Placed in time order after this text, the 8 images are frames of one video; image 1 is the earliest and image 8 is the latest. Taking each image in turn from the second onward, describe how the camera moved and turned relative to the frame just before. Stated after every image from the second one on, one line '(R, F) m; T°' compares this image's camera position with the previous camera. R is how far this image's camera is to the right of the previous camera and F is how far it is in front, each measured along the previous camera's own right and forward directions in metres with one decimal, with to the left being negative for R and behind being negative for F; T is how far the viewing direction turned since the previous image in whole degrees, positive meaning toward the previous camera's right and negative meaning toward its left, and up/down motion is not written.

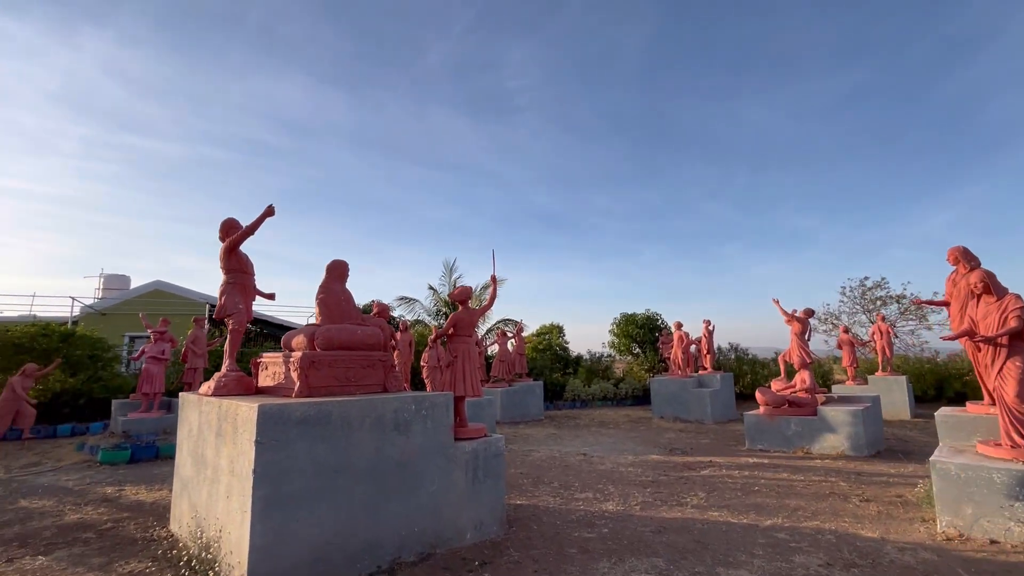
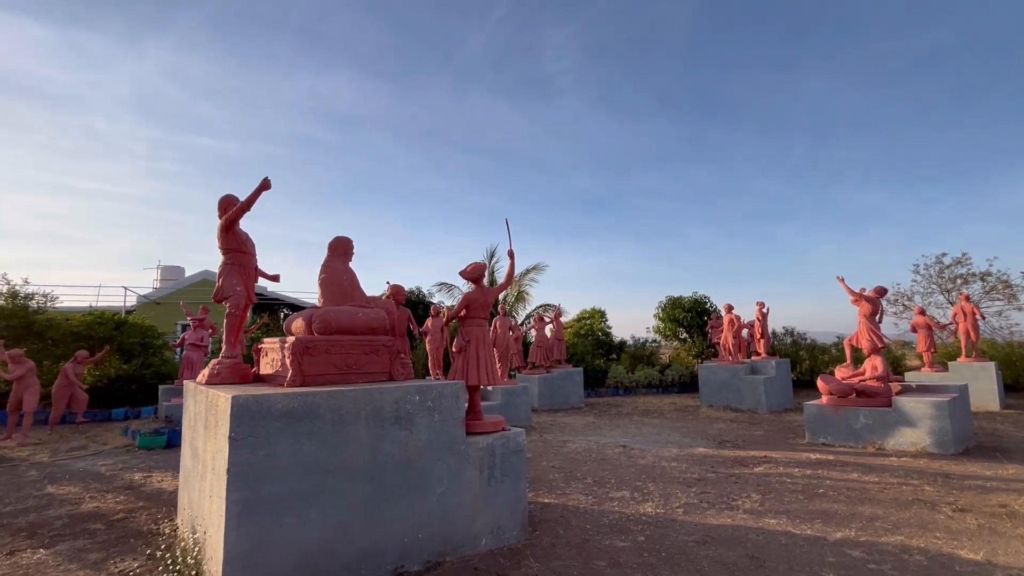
(+0.2, +0.6) m; -5°
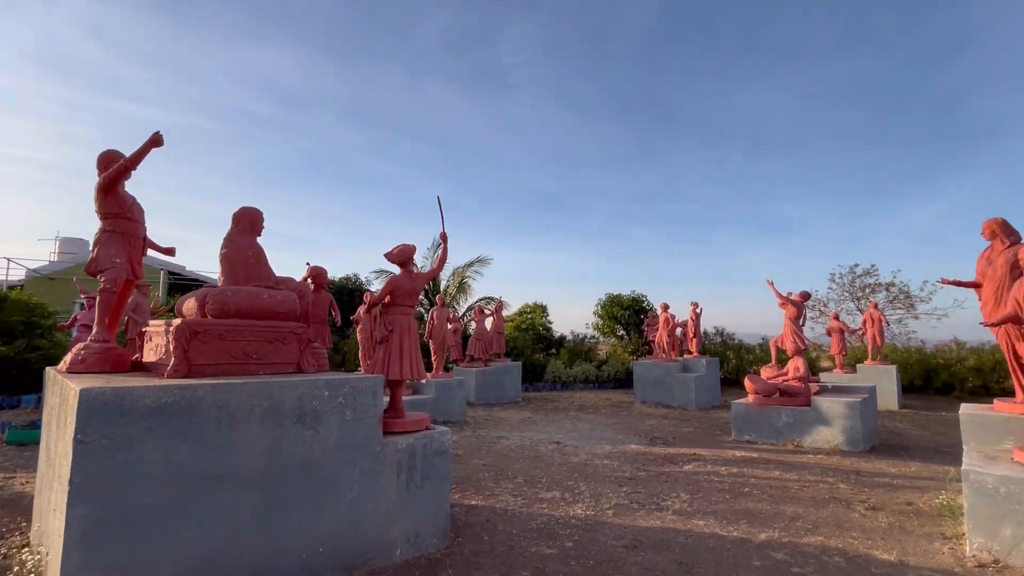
(+0.1, +0.3) m; +7°
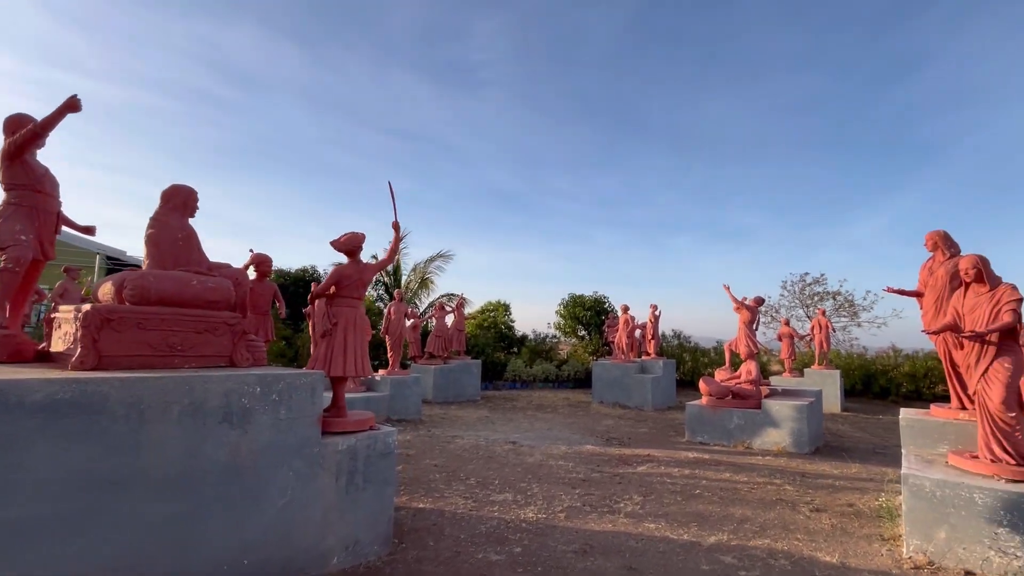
(+0.1, +0.2) m; +4°
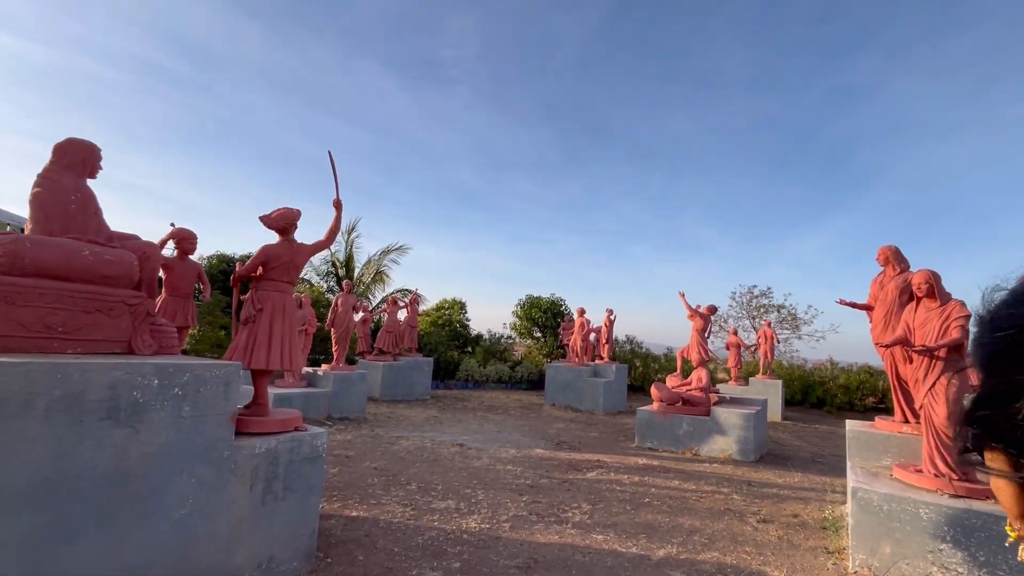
(0.0, +0.3) m; +5°
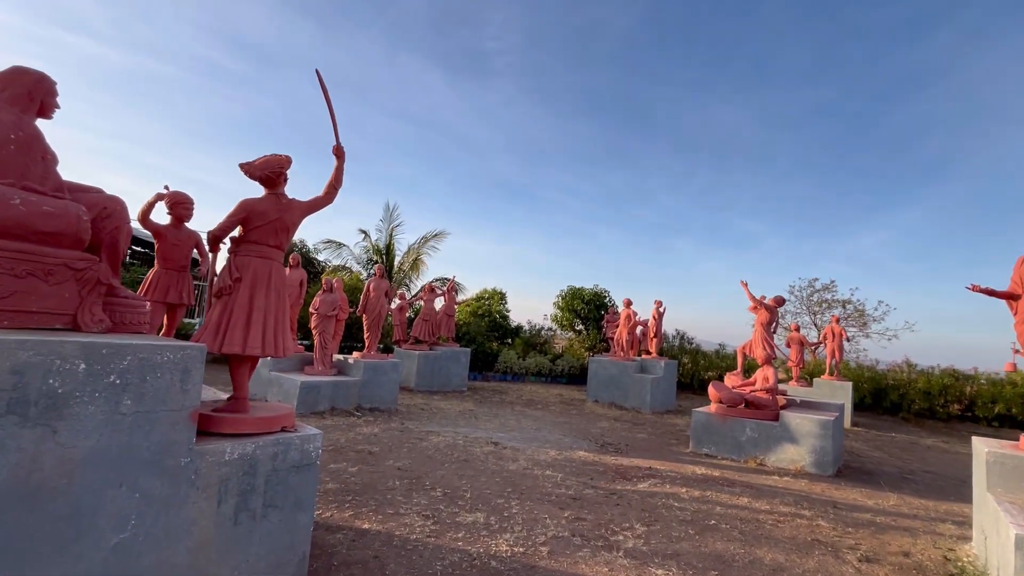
(0.0, +0.7) m; -5°
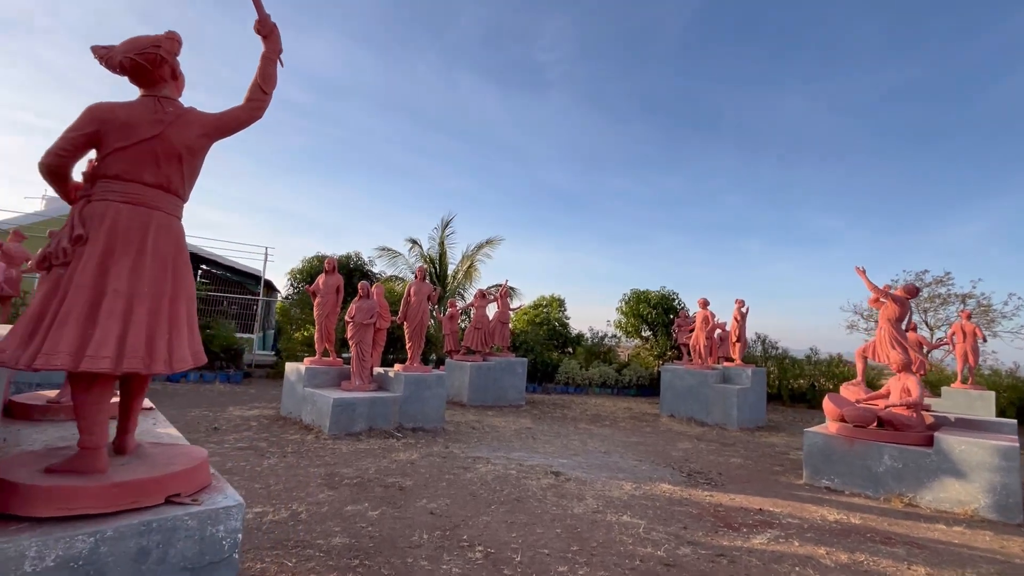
(0.0, +1.2) m; -7°
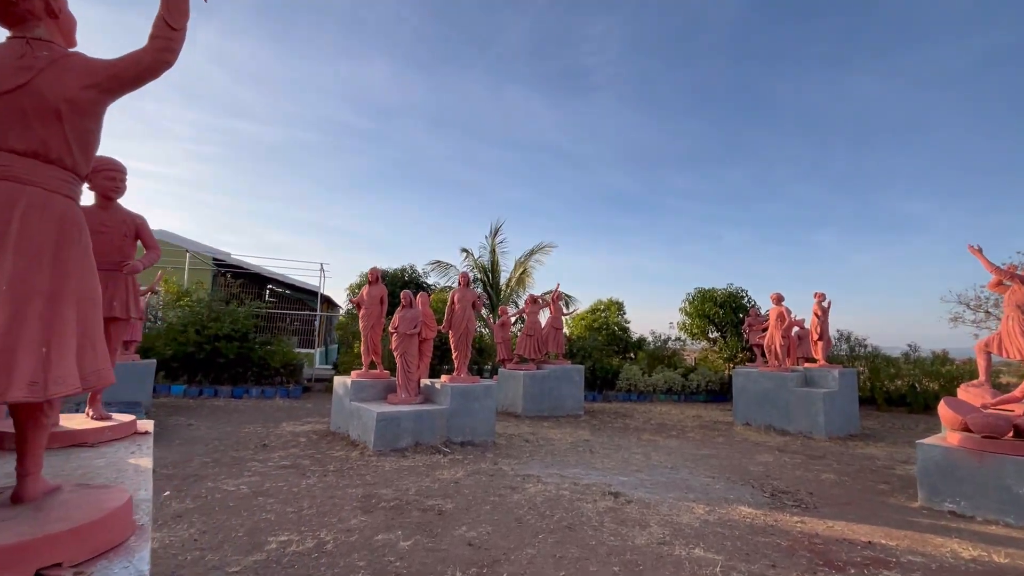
(+0.2, +0.5) m; -7°
